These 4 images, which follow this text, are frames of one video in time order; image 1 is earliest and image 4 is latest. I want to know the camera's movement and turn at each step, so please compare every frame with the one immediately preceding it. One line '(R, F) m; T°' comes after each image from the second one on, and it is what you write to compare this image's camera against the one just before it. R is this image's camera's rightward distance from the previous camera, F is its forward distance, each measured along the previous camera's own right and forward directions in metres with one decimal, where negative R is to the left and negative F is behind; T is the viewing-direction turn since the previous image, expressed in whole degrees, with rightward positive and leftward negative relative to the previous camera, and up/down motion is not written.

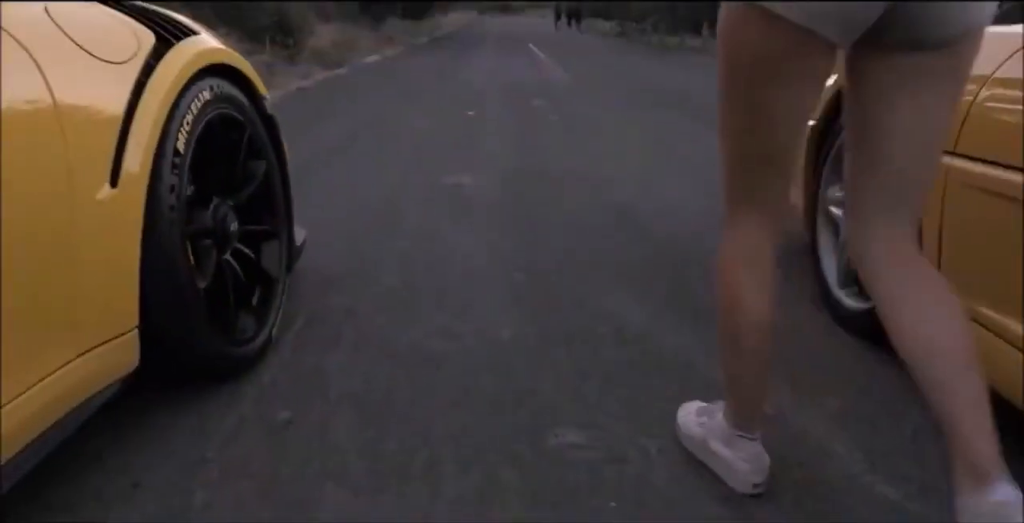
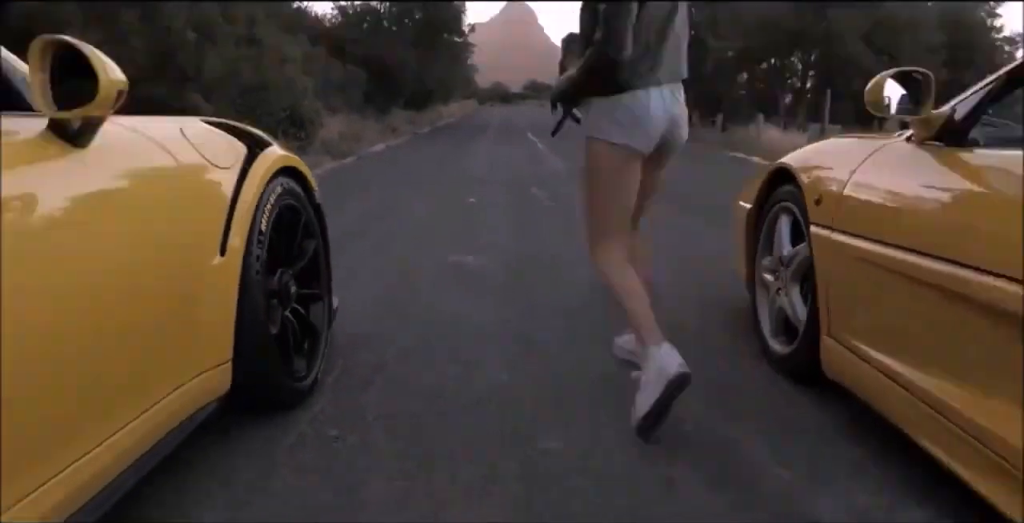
(0.0, -0.8) m; 0°
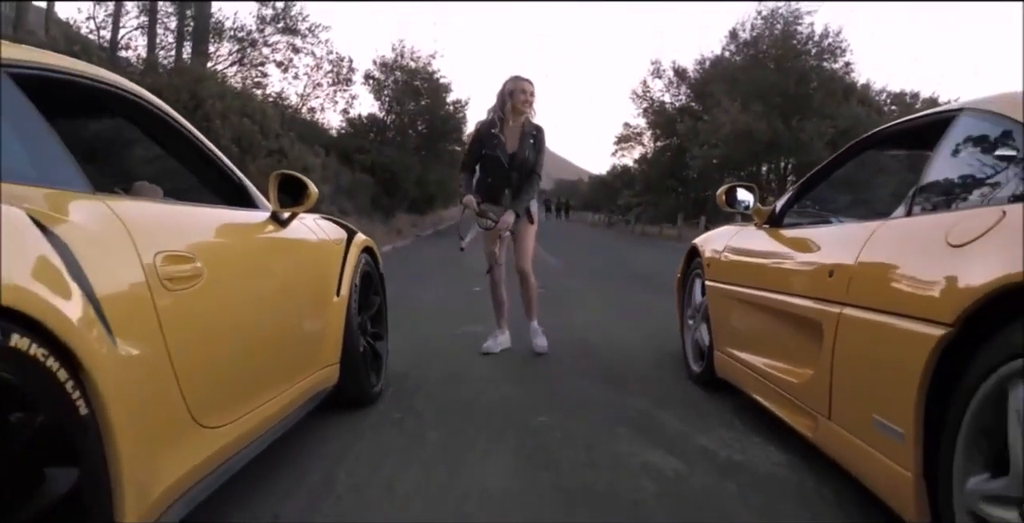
(0.0, -1.8) m; 0°
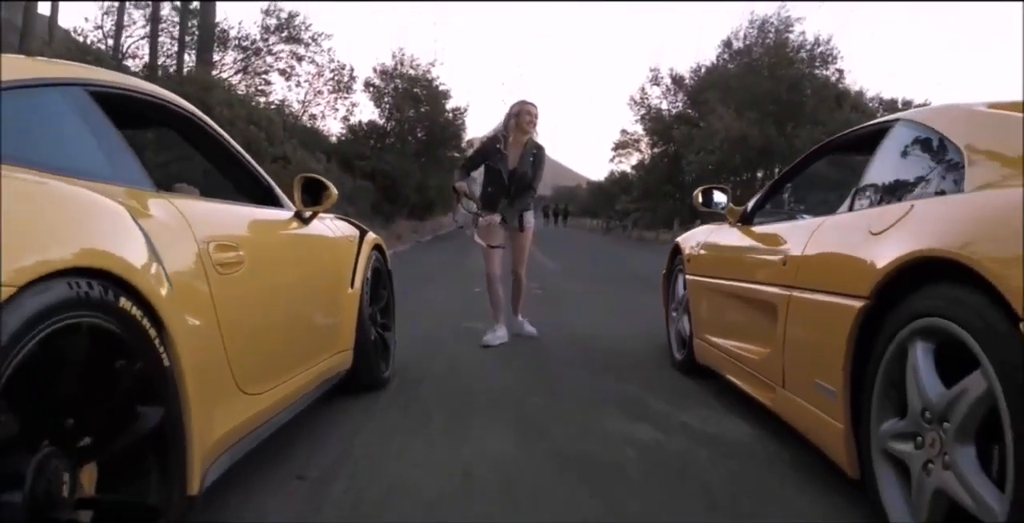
(0.0, -0.5) m; 0°
